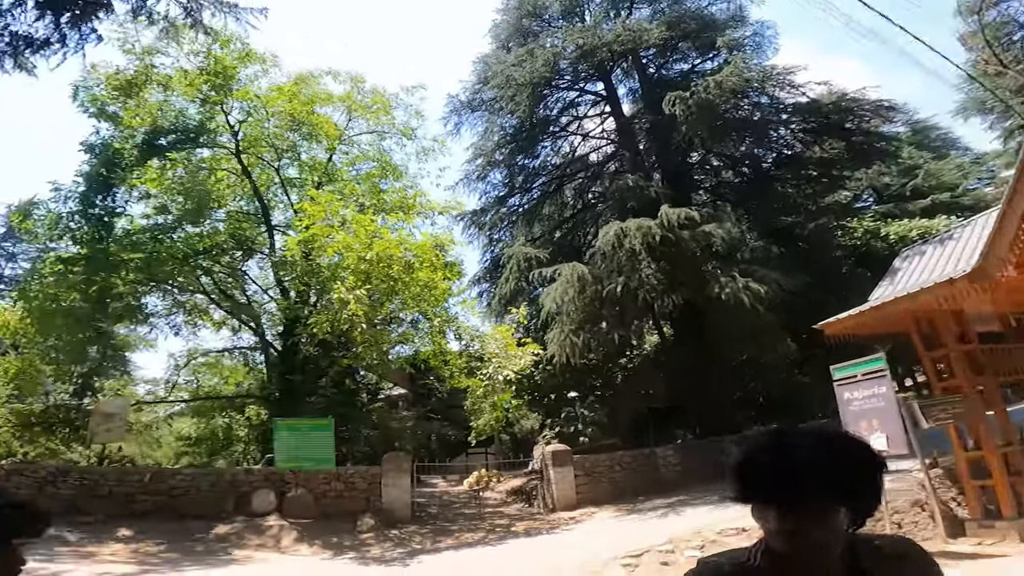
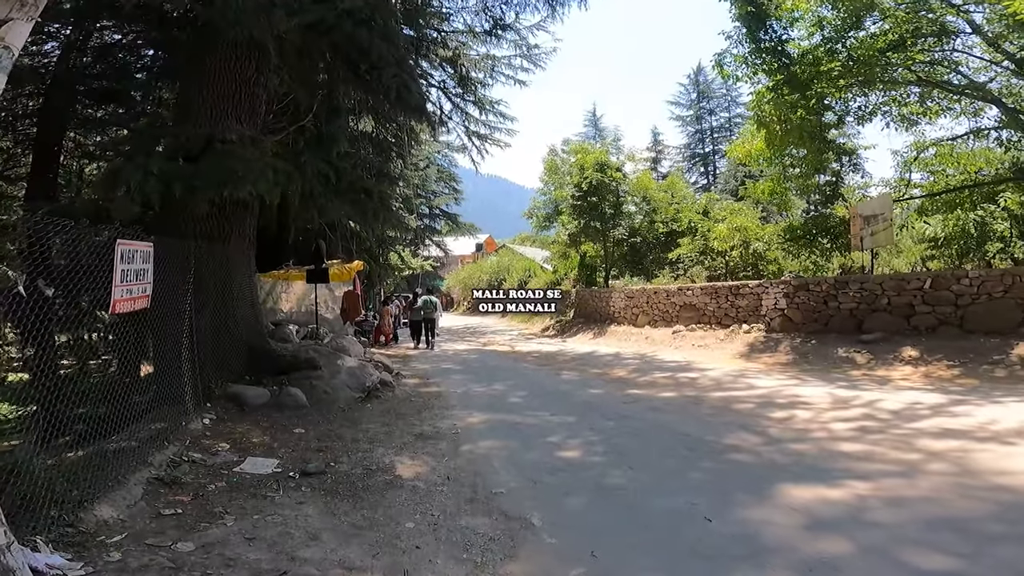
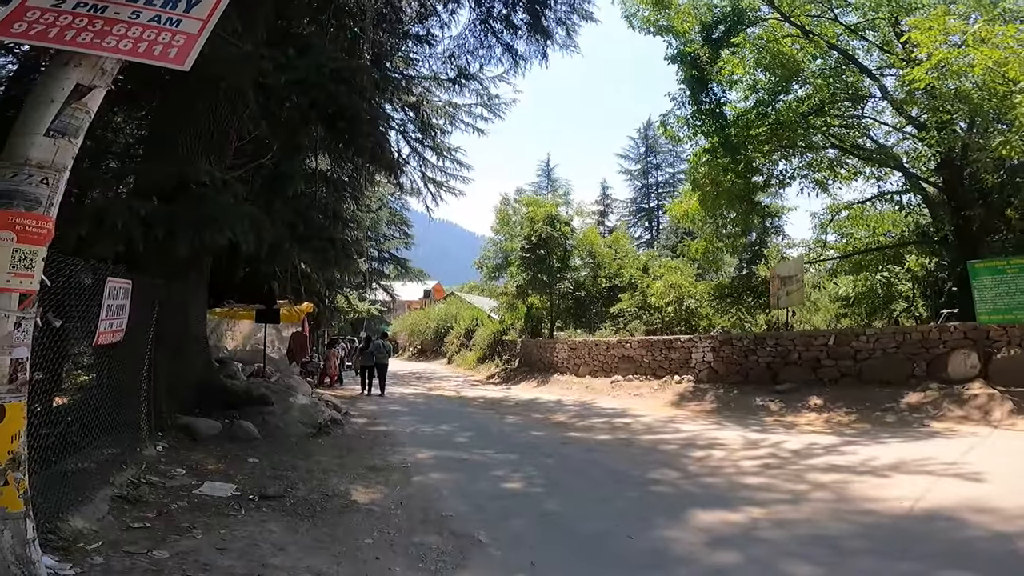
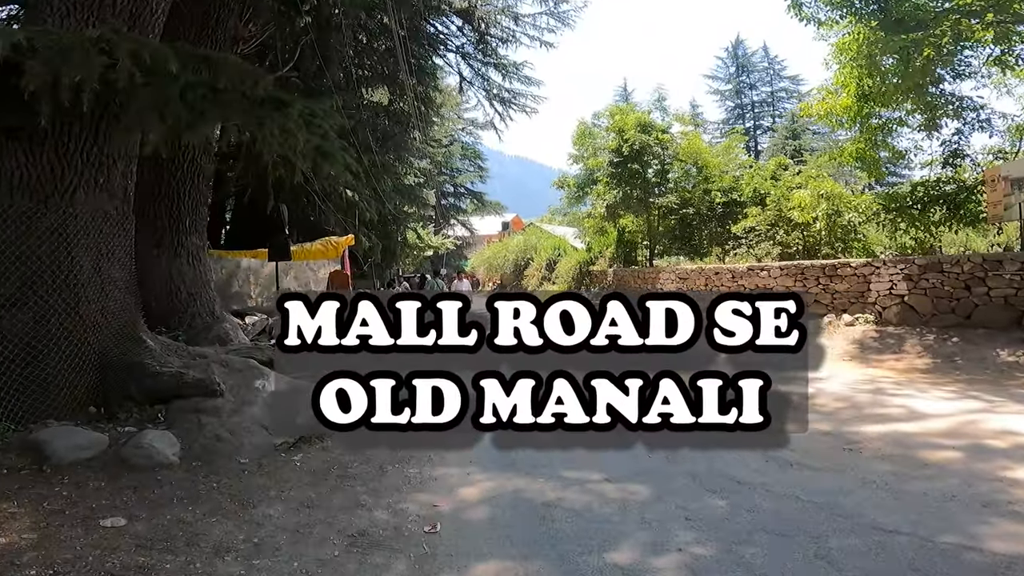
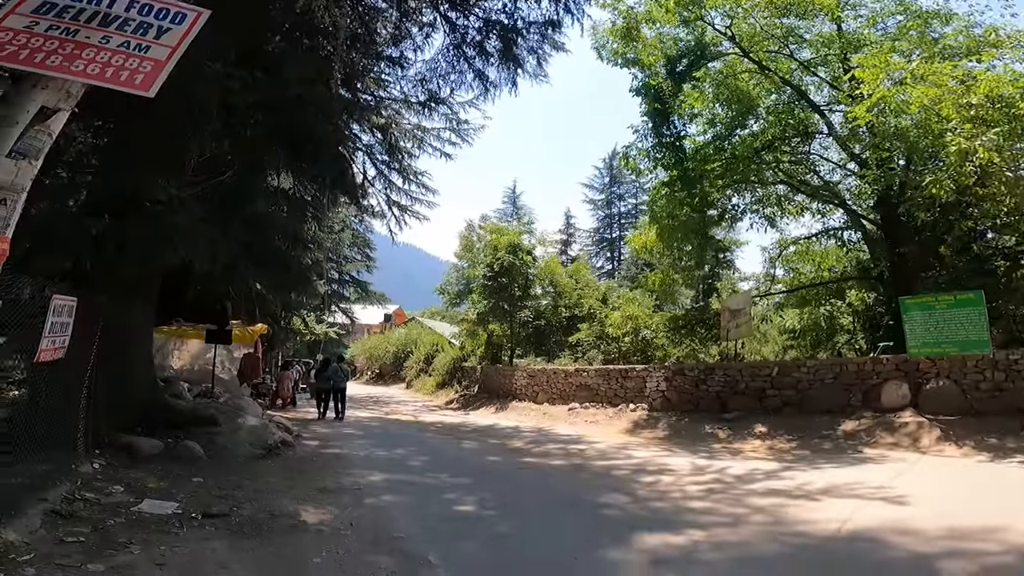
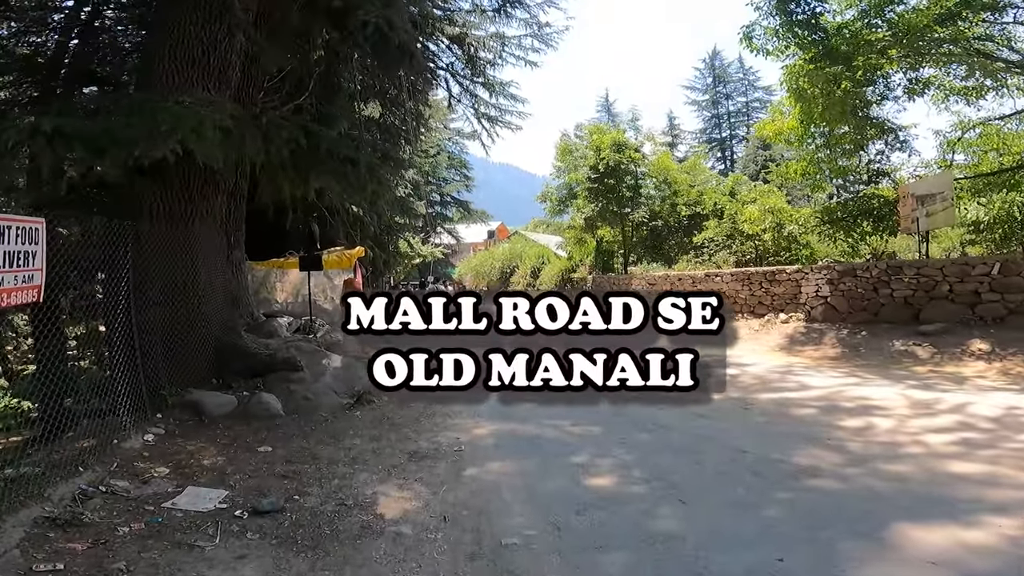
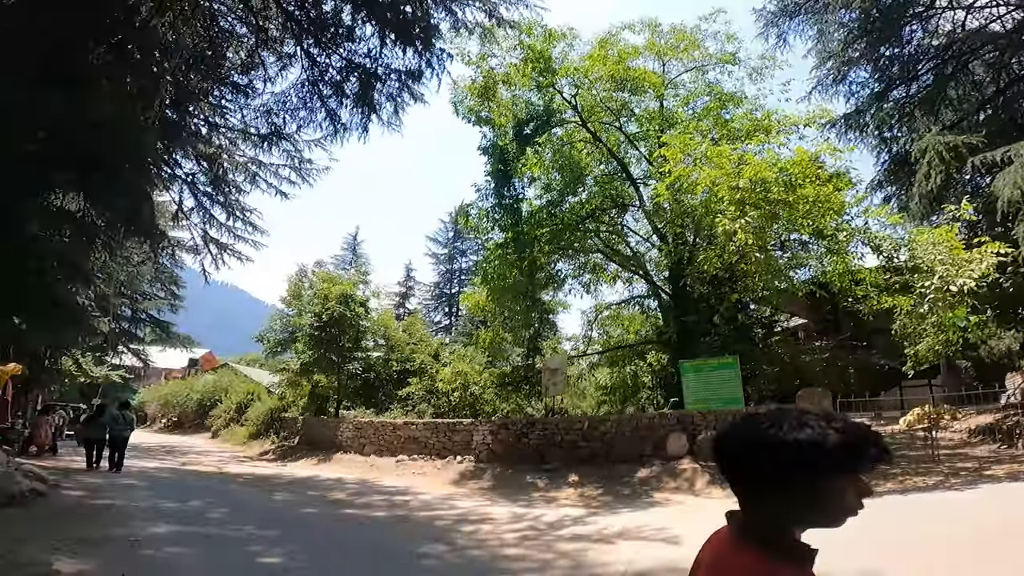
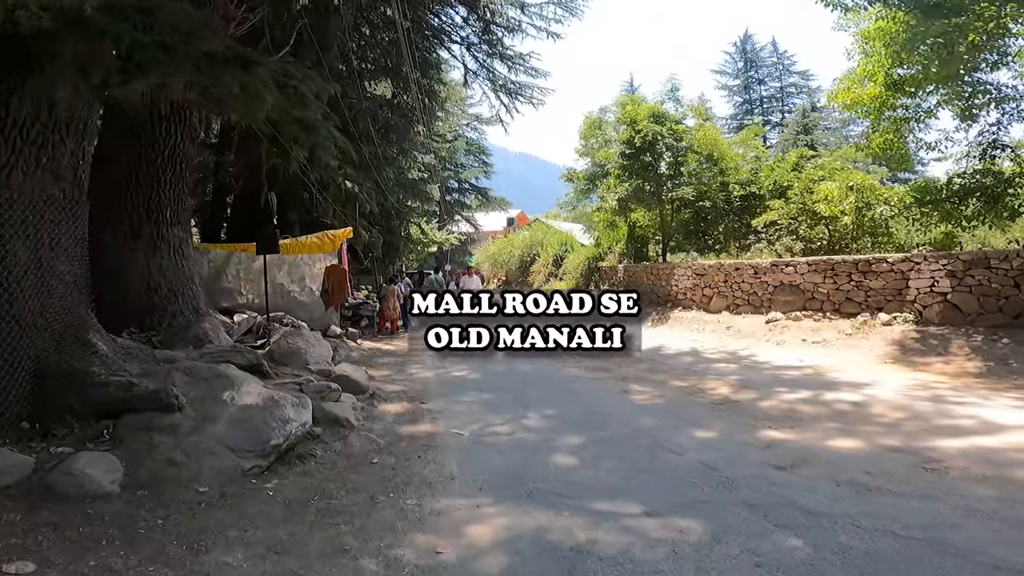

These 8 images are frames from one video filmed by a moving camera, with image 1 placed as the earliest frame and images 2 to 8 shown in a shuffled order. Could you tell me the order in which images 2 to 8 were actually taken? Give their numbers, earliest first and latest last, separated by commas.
7, 5, 3, 2, 6, 4, 8
